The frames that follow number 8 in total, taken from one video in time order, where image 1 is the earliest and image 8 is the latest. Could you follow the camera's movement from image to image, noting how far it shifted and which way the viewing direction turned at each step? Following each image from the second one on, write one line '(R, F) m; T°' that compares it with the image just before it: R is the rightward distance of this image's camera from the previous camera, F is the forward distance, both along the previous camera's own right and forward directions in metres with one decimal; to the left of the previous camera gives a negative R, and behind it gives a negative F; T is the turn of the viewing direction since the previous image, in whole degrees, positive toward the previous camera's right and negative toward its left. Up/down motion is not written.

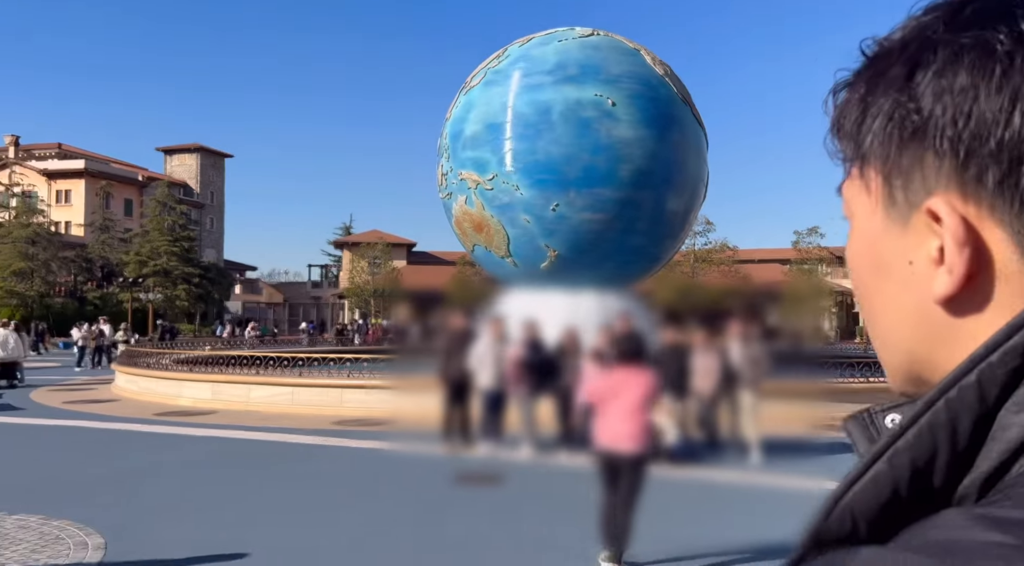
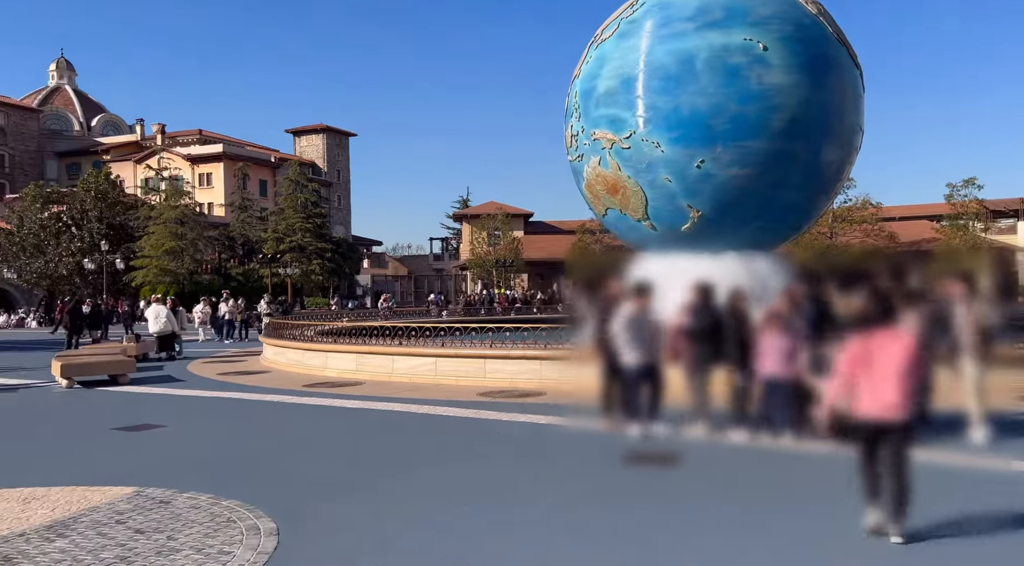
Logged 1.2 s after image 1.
(-0.1, +0.2) m; -8°
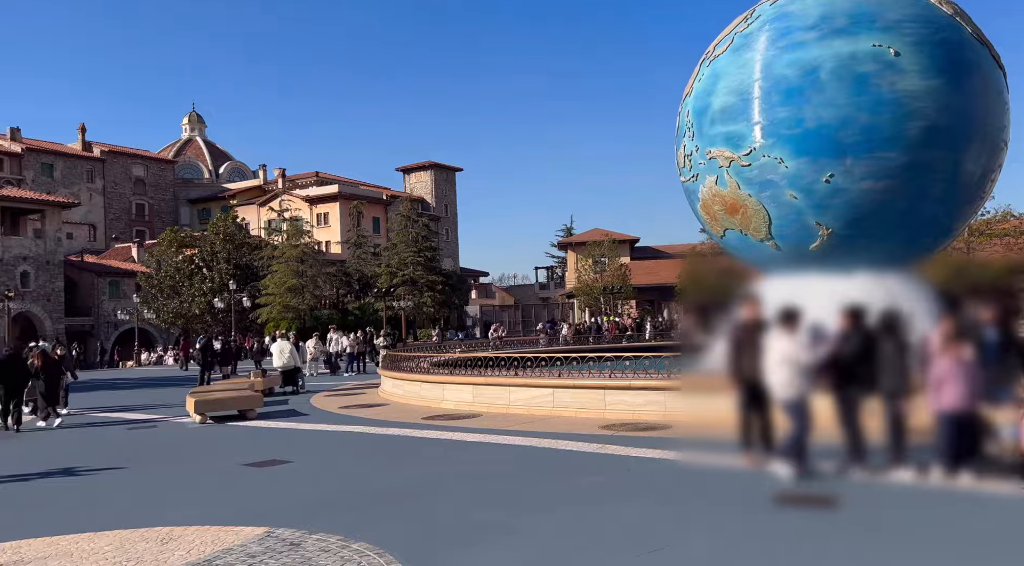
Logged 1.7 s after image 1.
(-0.1, +0.1) m; -7°
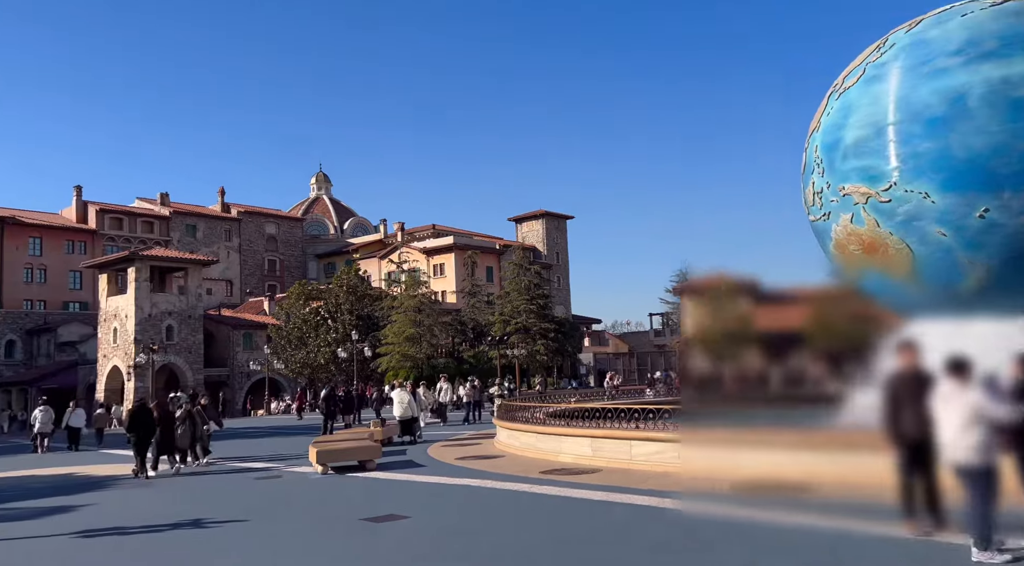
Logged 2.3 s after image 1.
(-0.1, +0.3) m; -7°
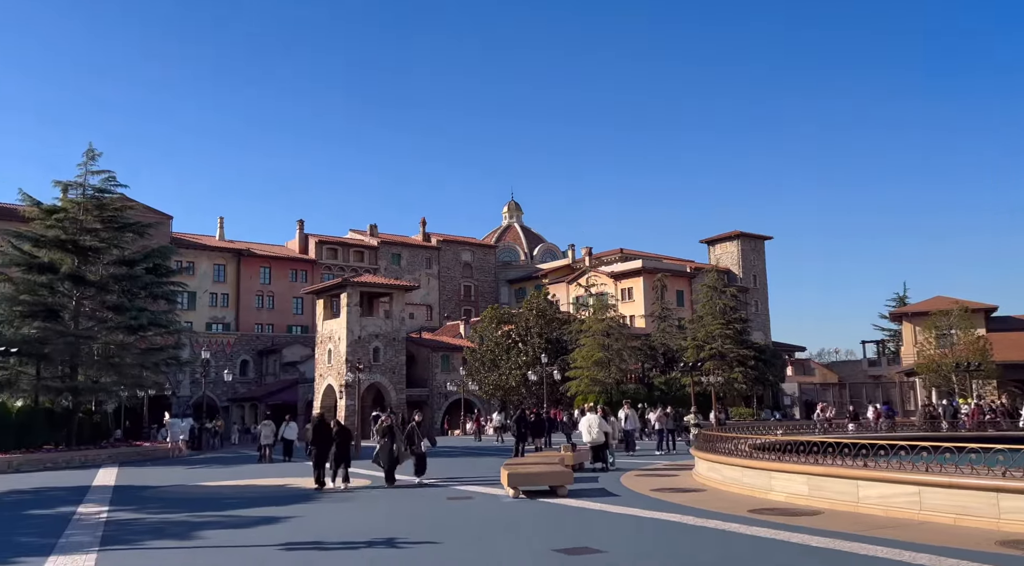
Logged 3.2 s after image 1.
(-0.2, +0.7) m; -11°
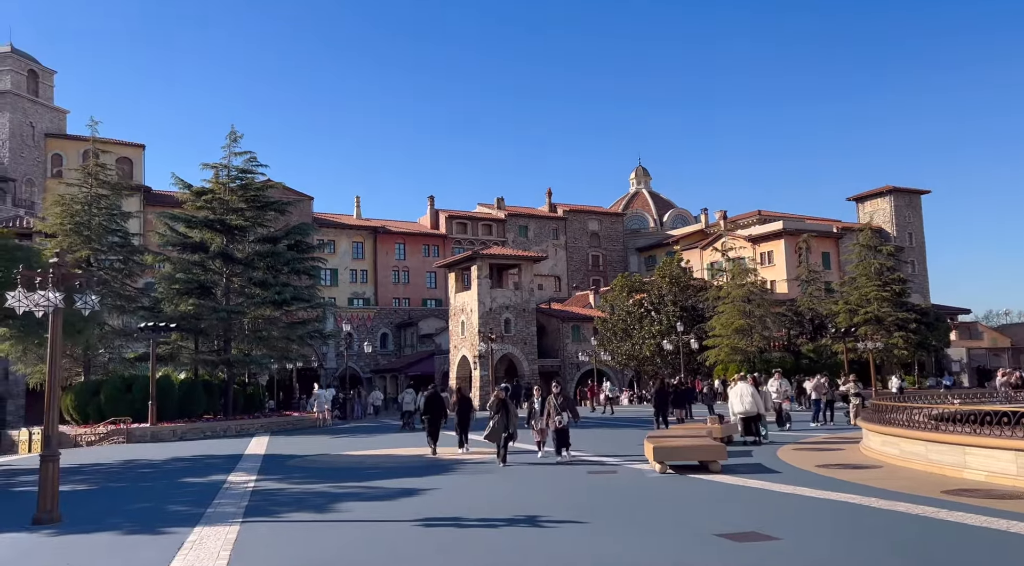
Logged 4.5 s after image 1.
(-0.2, +1.1) m; -8°
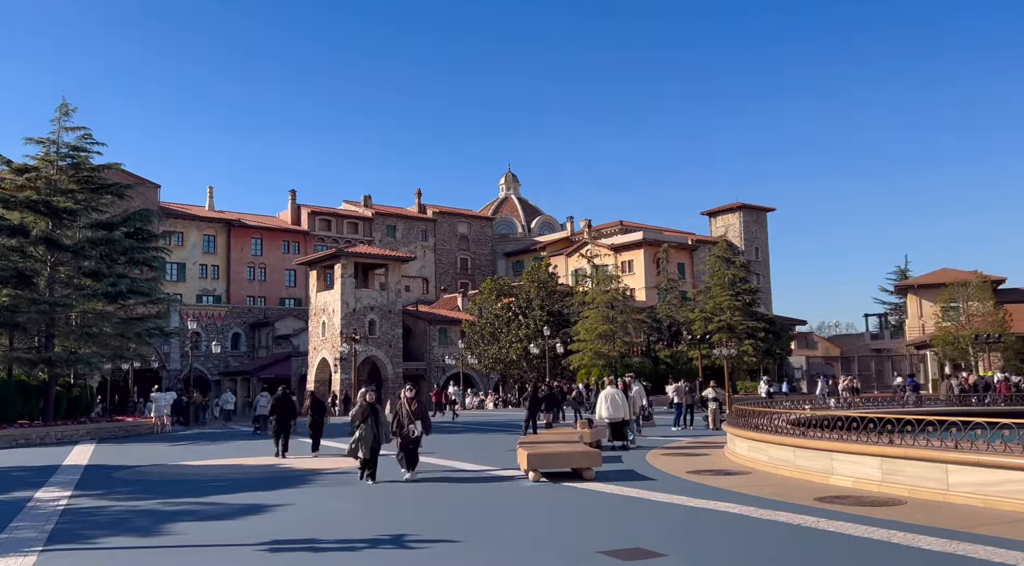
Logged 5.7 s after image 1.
(0.0, +1.1) m; +8°
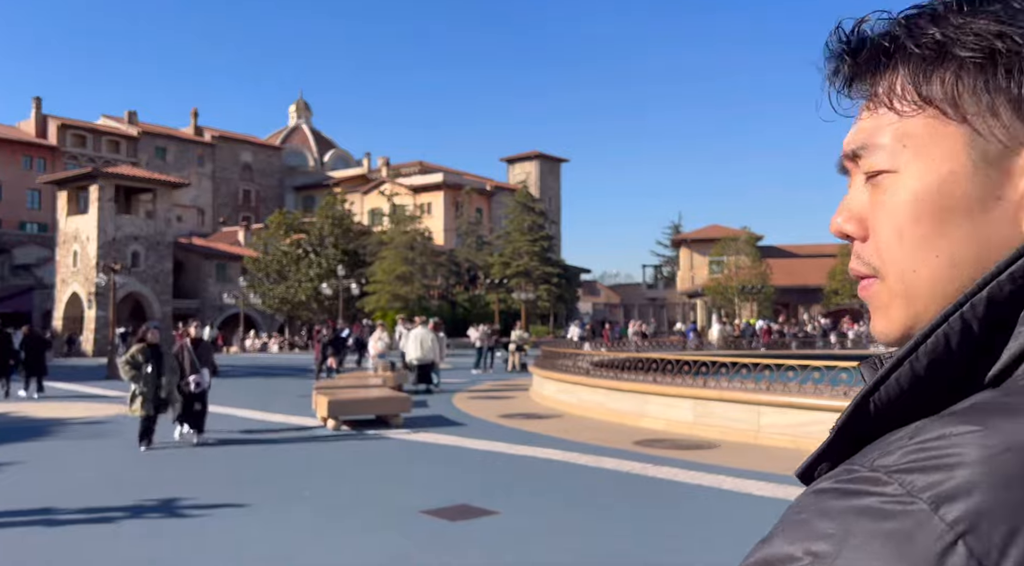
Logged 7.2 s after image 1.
(-0.2, +1.9) m; +13°
